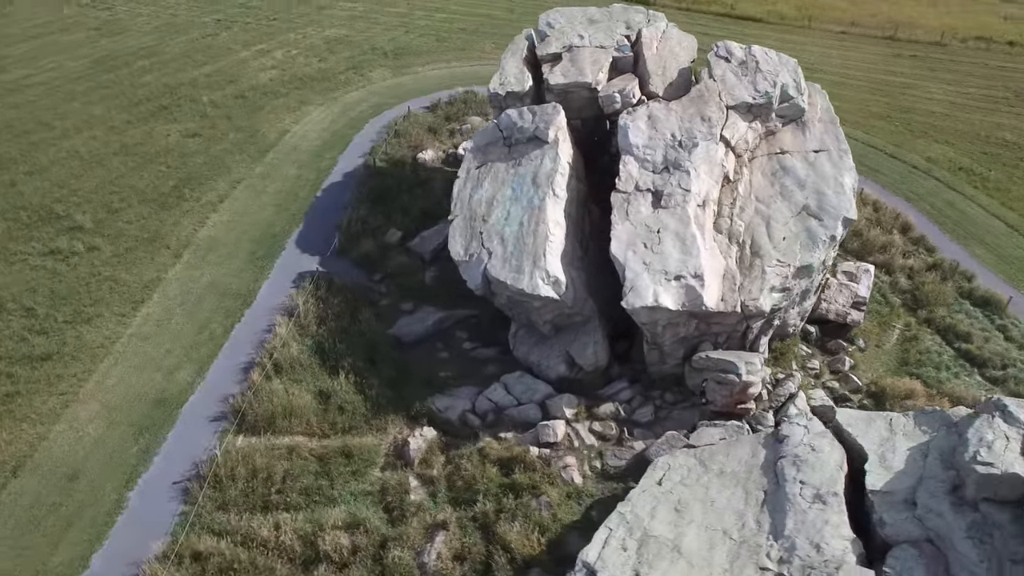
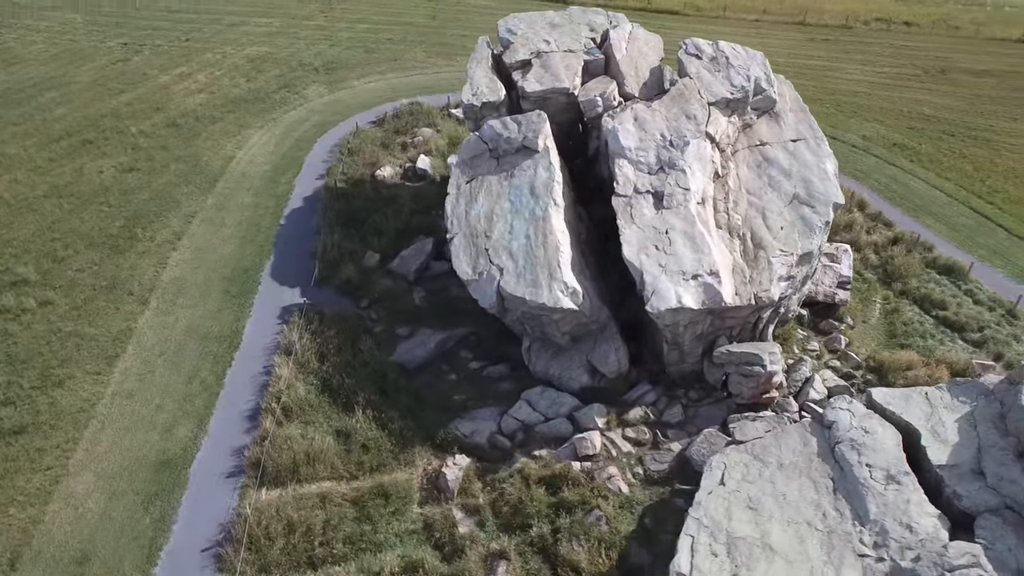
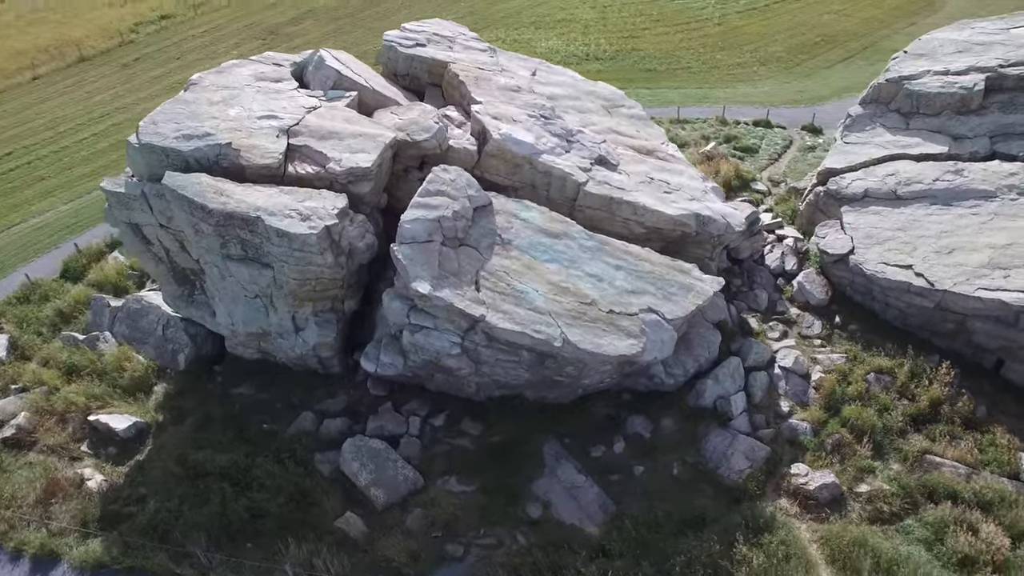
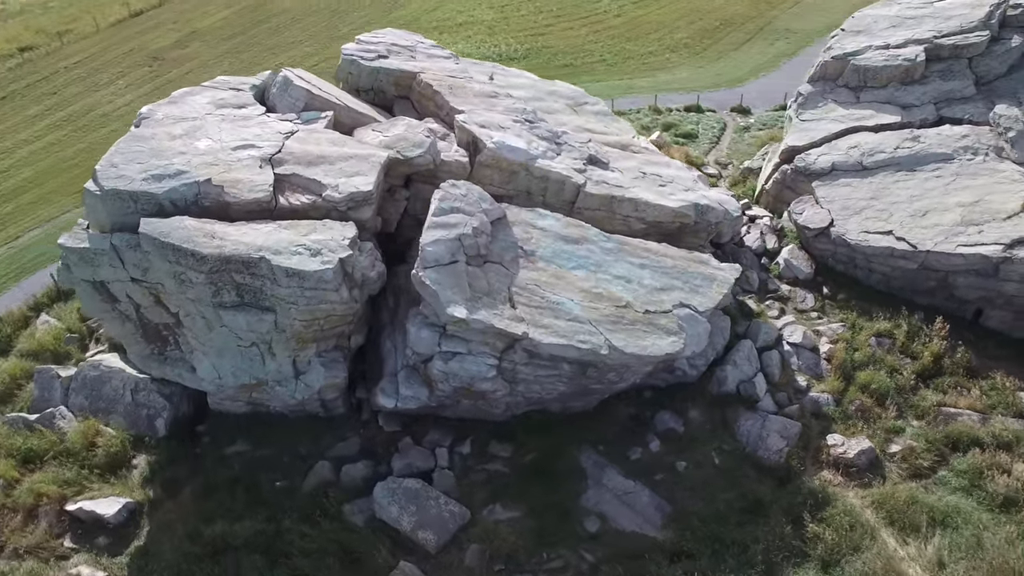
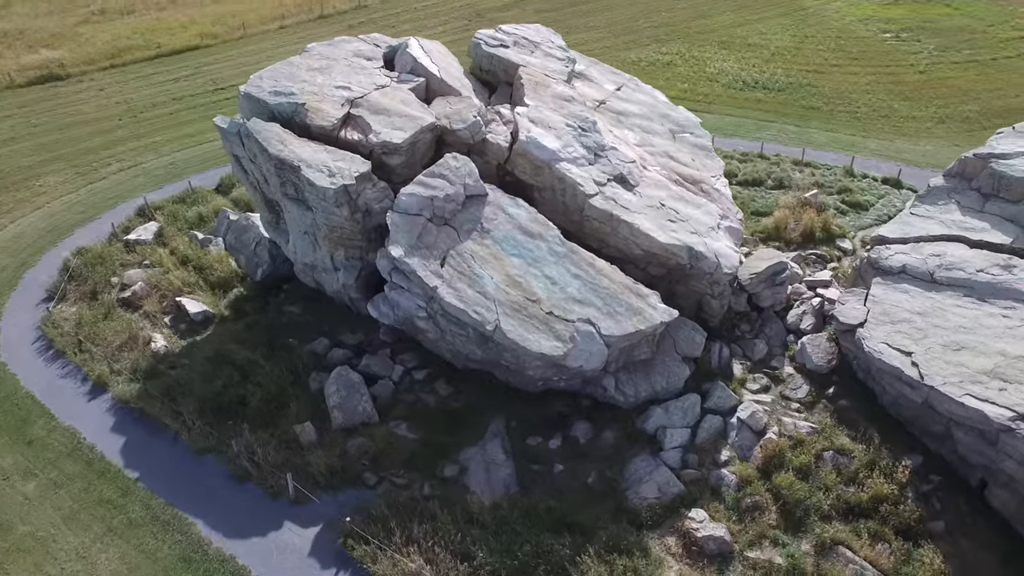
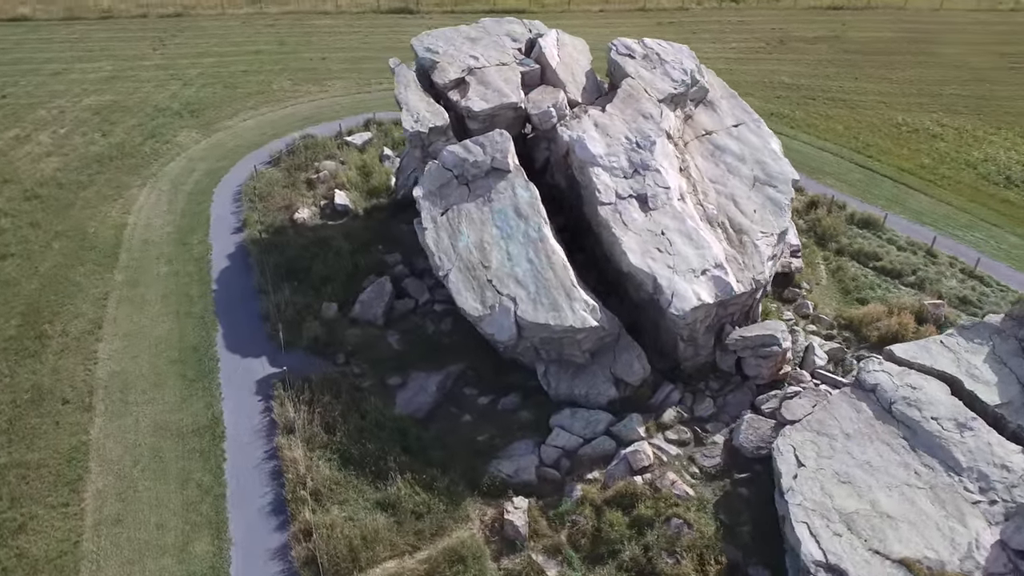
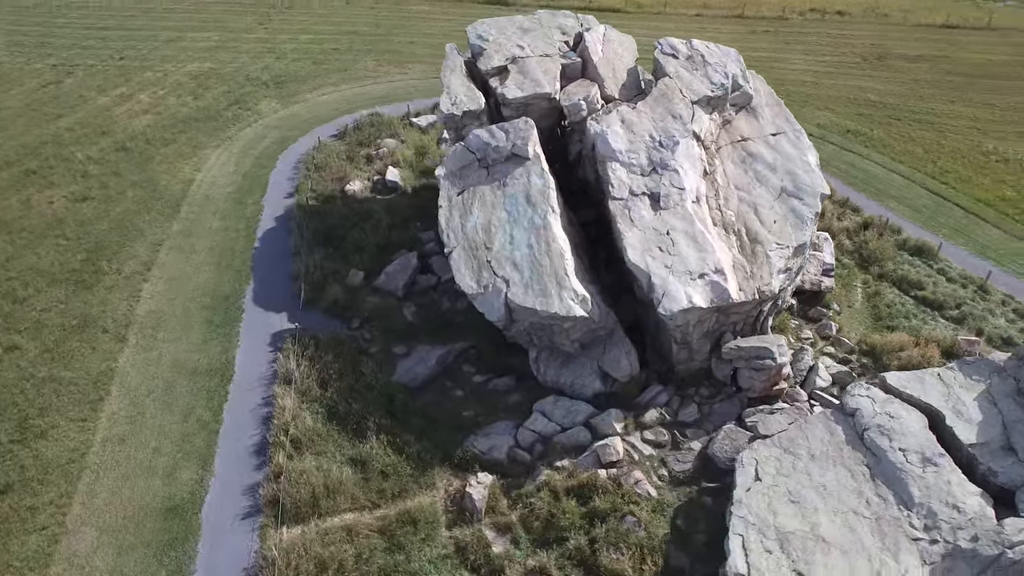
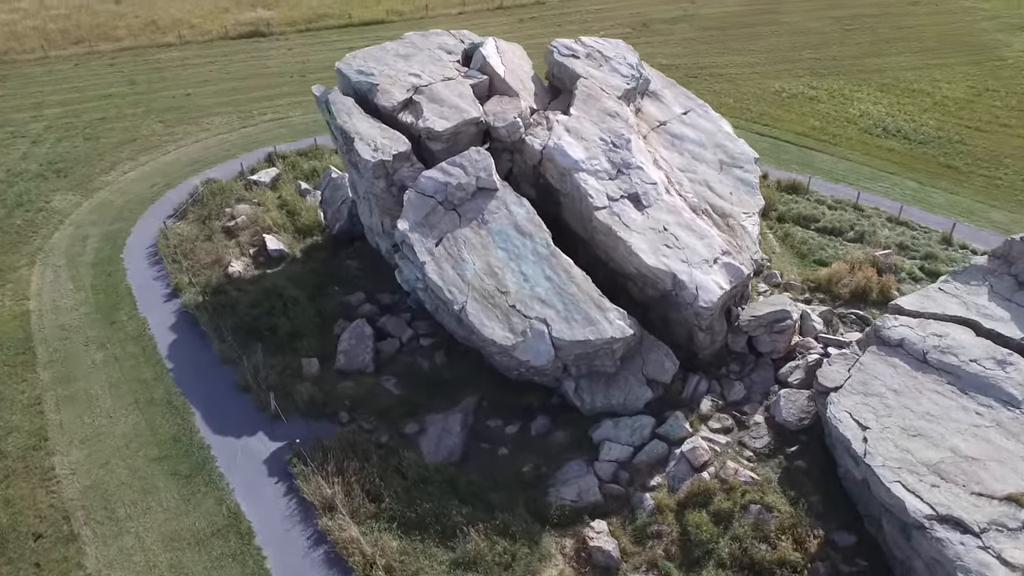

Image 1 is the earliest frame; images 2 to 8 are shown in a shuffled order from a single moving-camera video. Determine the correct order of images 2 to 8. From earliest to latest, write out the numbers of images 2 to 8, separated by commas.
2, 7, 6, 8, 5, 3, 4
